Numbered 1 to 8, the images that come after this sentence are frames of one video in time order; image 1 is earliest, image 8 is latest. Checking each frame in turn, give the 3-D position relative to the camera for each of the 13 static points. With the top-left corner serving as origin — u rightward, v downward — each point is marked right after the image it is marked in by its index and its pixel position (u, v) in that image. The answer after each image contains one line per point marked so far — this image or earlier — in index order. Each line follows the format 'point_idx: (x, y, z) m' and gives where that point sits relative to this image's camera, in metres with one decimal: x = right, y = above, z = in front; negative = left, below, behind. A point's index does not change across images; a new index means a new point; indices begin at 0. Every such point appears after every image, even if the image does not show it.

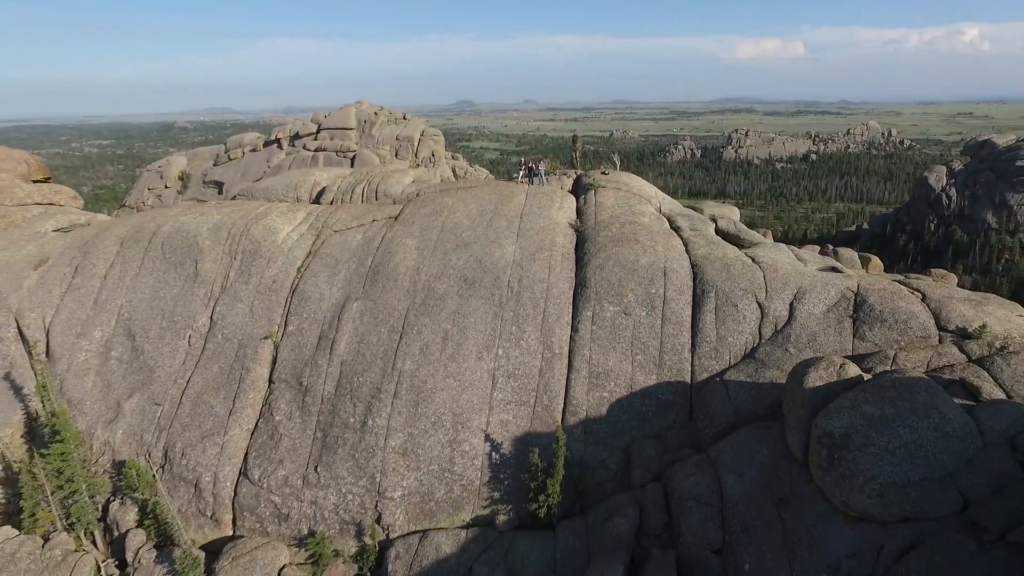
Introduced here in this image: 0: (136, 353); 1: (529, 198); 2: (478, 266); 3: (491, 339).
0: (-10.2, -1.7, +16.4) m
1: (+0.5, +2.6, +17.0) m
2: (-0.8, +0.5, +14.9) m
3: (-0.4, -1.1, +13.9) m
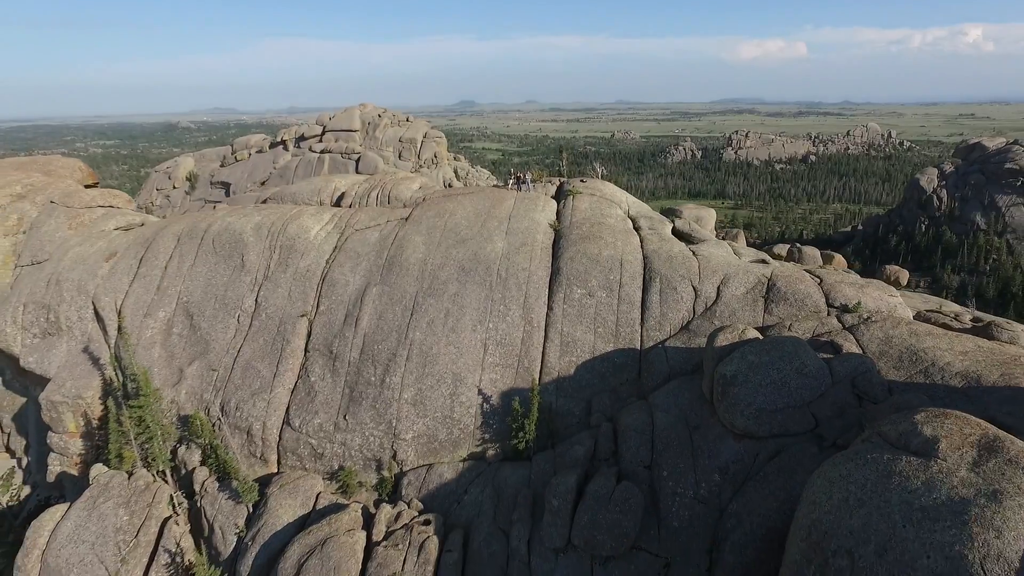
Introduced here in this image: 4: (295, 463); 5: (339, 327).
0: (-10.5, -1.4, +20.0) m
1: (+0.2, +3.0, +20.6) m
2: (-1.1, +0.9, +18.5) m
3: (-0.8, -0.8, +17.5) m
4: (-6.3, -5.0, +17.5) m
5: (-5.2, -1.2, +18.4) m
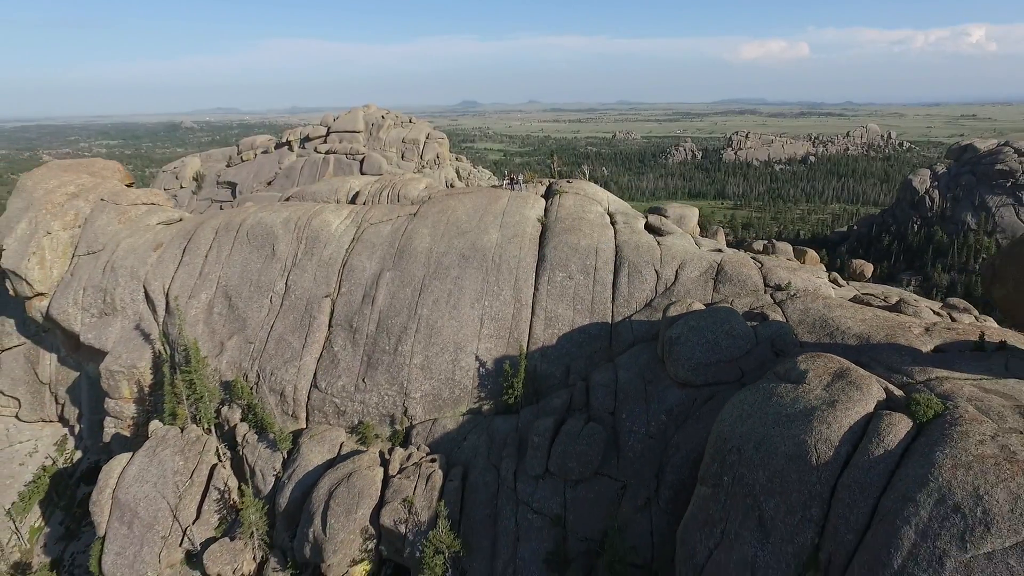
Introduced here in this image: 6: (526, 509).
0: (-10.8, -0.8, +23.3) m
1: (-0.1, +3.5, +23.9) m
2: (-1.4, +1.5, +21.8) m
3: (-1.0, -0.2, +20.8) m
4: (-6.5, -4.5, +20.8) m
5: (-5.5, -0.6, +21.7) m
6: (+0.4, -5.7, +15.8) m
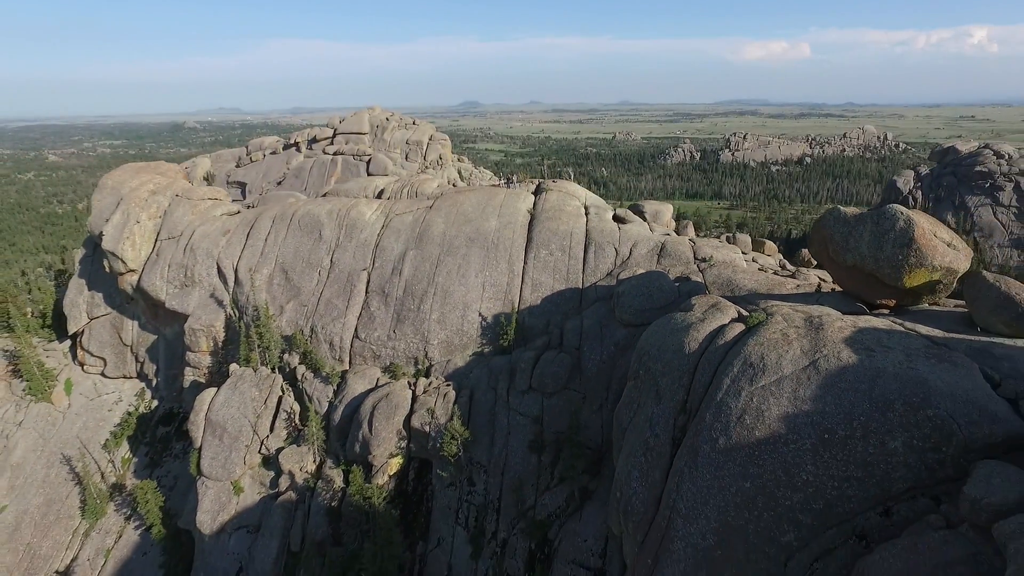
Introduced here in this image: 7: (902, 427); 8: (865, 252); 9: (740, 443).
0: (-11.0, +0.4, +29.8) m
1: (-0.3, +4.7, +30.4) m
2: (-1.6, +2.6, +28.3) m
3: (-1.3, +0.9, +27.3) m
4: (-6.8, -3.3, +27.3) m
5: (-5.7, +0.5, +28.2) m
6: (+0.1, -4.6, +22.3) m
7: (+8.3, -2.9, +12.7) m
8: (+9.6, +1.0, +16.5) m
9: (+5.3, -3.6, +14.0) m
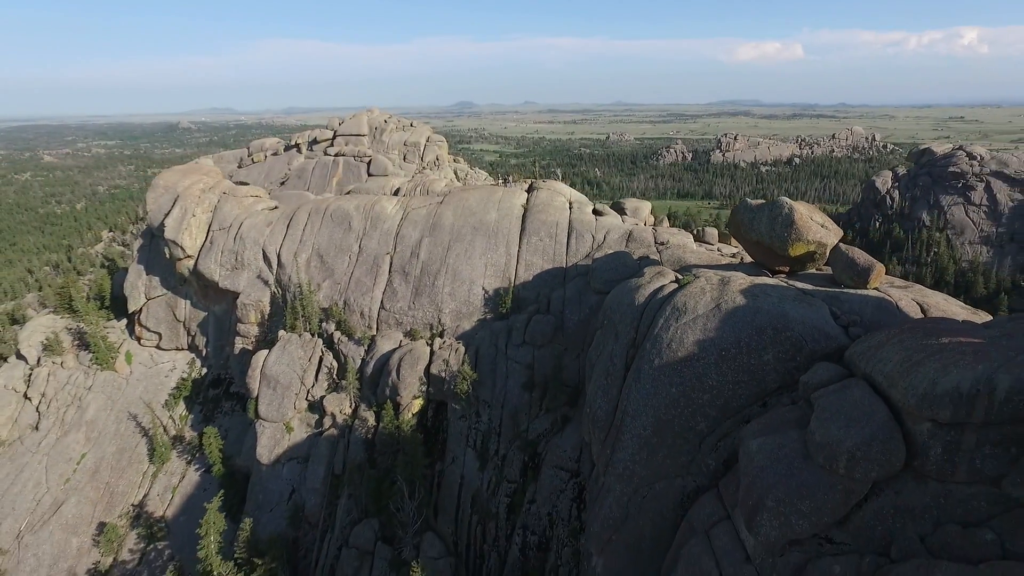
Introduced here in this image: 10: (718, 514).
0: (-11.2, +1.5, +36.1) m
1: (-0.5, +5.8, +36.7) m
2: (-1.8, +3.7, +34.6) m
3: (-1.4, +2.1, +33.6) m
4: (-6.9, -2.2, +33.5) m
5: (-5.9, +1.6, +34.4) m
6: (0.0, -3.4, +28.6) m
7: (+8.3, -1.8, +19.1) m
8: (+9.5, +2.1, +22.9) m
9: (+5.2, -2.5, +20.4) m
10: (+6.0, -6.7, +17.6) m
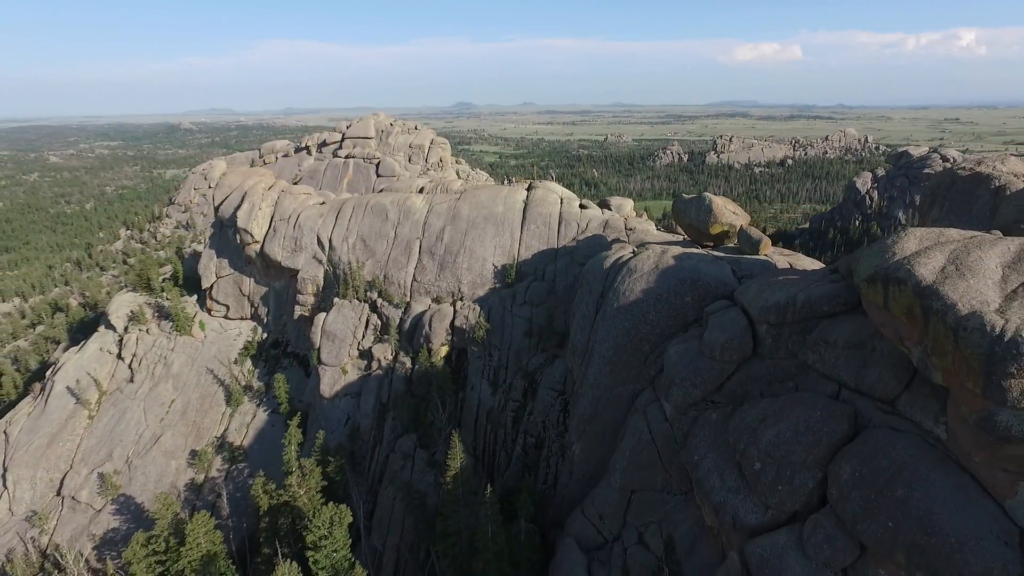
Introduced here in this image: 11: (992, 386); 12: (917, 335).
0: (-11.0, +3.1, +45.7) m
1: (-0.3, +7.4, +46.4) m
2: (-1.6, +5.4, +44.2) m
3: (-1.2, +3.7, +43.2) m
4: (-6.7, -0.5, +43.2) m
5: (-5.7, +3.3, +44.1) m
6: (+0.2, -1.8, +38.3) m
7: (+8.6, -0.1, +28.7) m
8: (+9.8, +3.8, +32.5) m
9: (+5.5, -0.8, +30.0) m
10: (+6.3, -5.0, +27.3) m
11: (+11.6, -2.4, +14.7) m
12: (+11.4, -1.3, +17.1) m
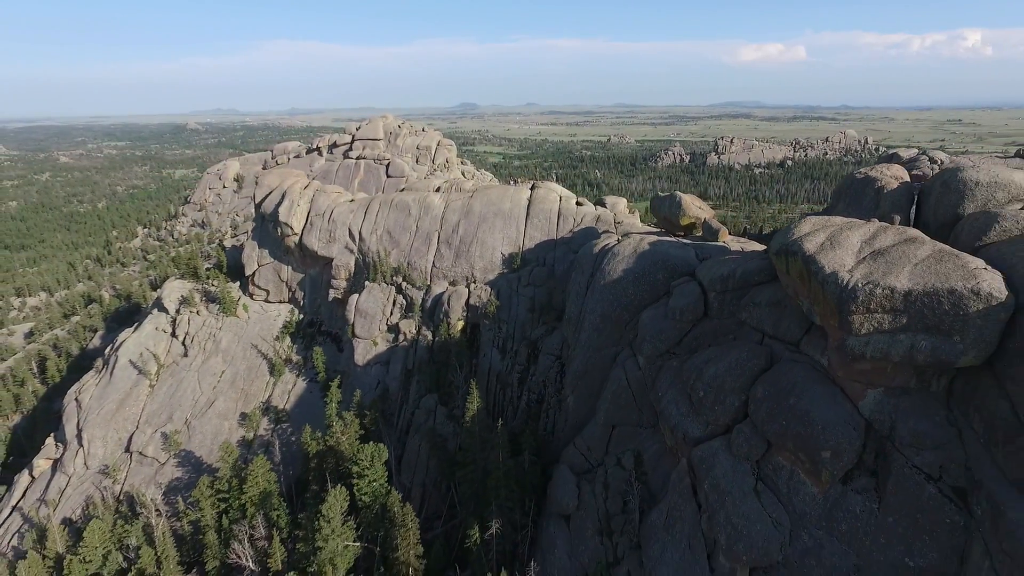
0: (-10.5, +4.4, +52.9) m
1: (+0.2, +8.6, +53.5) m
2: (-1.1, +6.6, +51.4) m
3: (-0.7, +4.9, +50.4) m
4: (-6.3, +0.7, +50.4) m
5: (-5.2, +4.5, +51.3) m
6: (+0.7, -0.6, +45.4) m
7: (+8.9, +1.1, +35.8) m
8: (+10.2, +5.0, +39.6) m
9: (+5.9, +0.4, +37.2) m
10: (+6.6, -3.8, +34.4) m
11: (+11.9, -1.2, +21.8) m
12: (+11.7, -0.1, +24.2) m
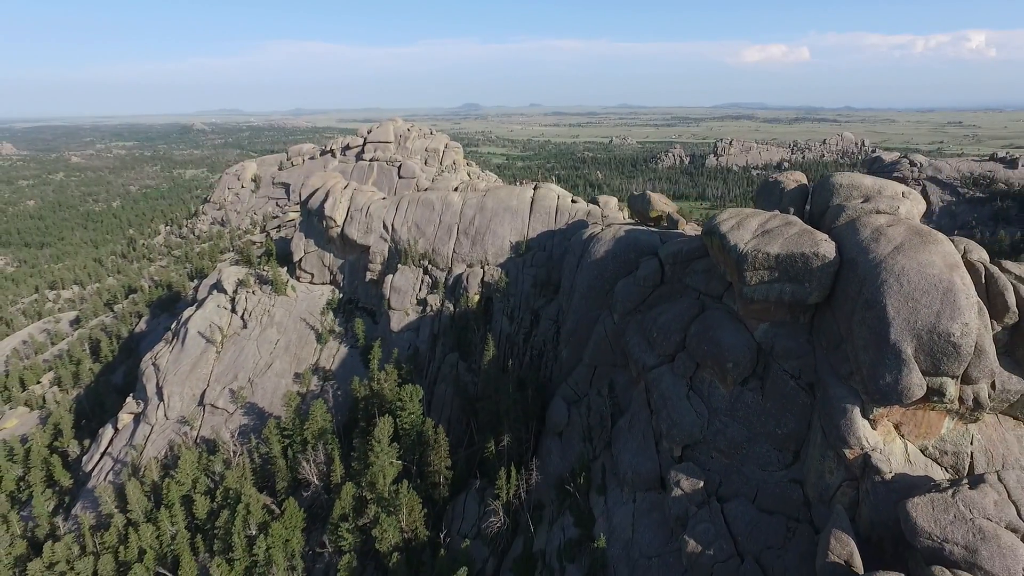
0: (-9.8, +6.2, +64.1) m
1: (+0.9, +10.5, +64.6) m
2: (-0.4, +8.4, +62.5) m
3: (-0.1, +6.8, +61.5) m
4: (-5.6, +2.5, +61.5) m
5: (-4.5, +6.3, +62.4) m
6: (+1.3, +1.3, +56.5) m
7: (+9.5, +2.9, +46.9) m
8: (+10.8, +6.8, +50.7) m
9: (+6.4, +2.2, +48.2) m
10: (+7.2, -2.0, +45.5) m
11: (+12.4, +0.7, +32.8) m
12: (+12.2, +1.7, +35.3) m
